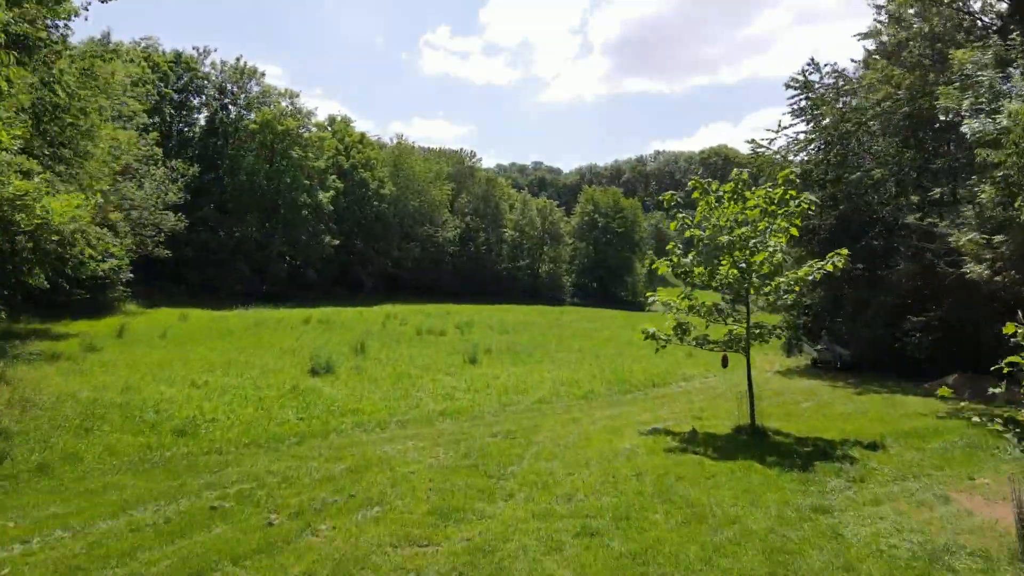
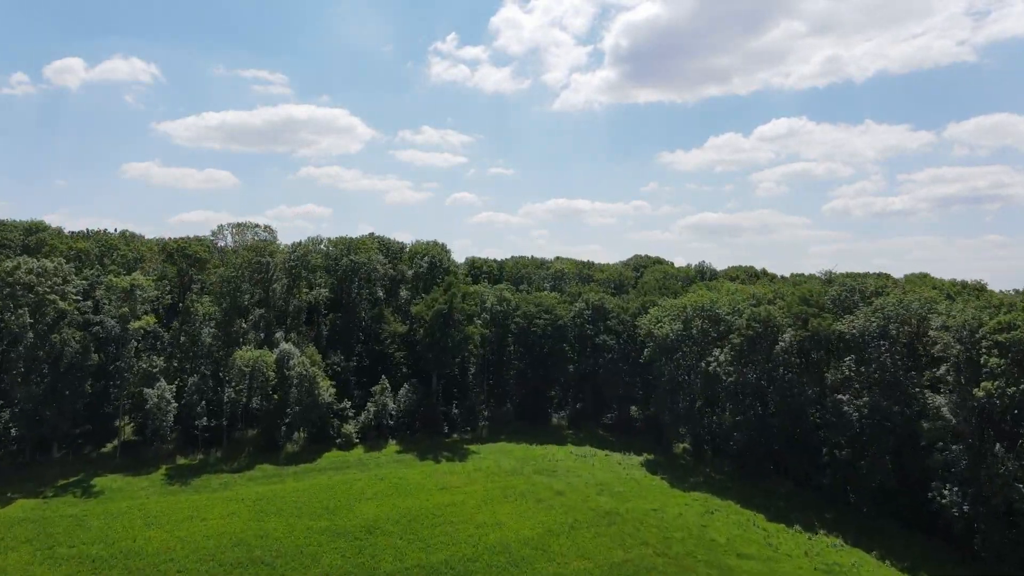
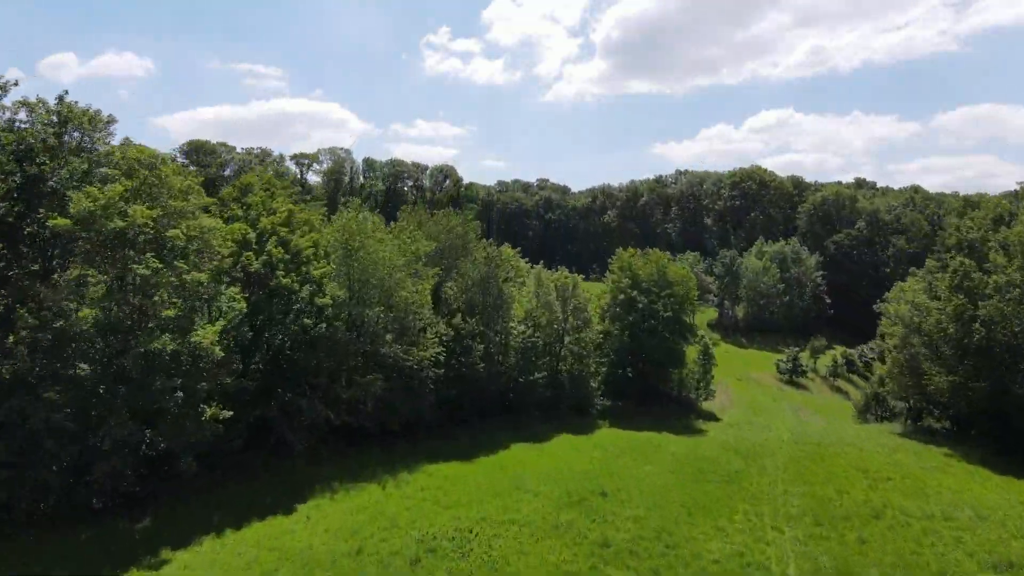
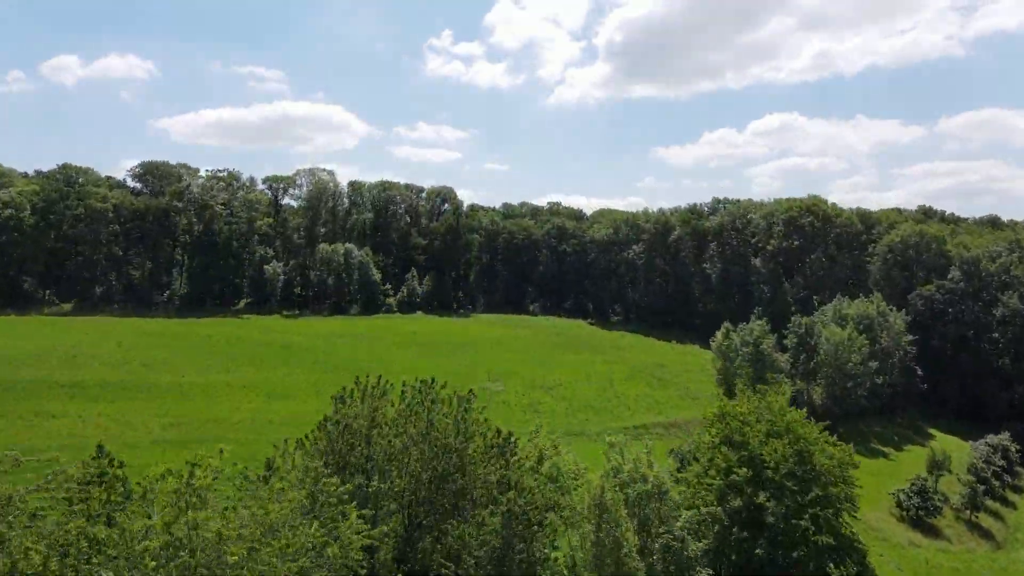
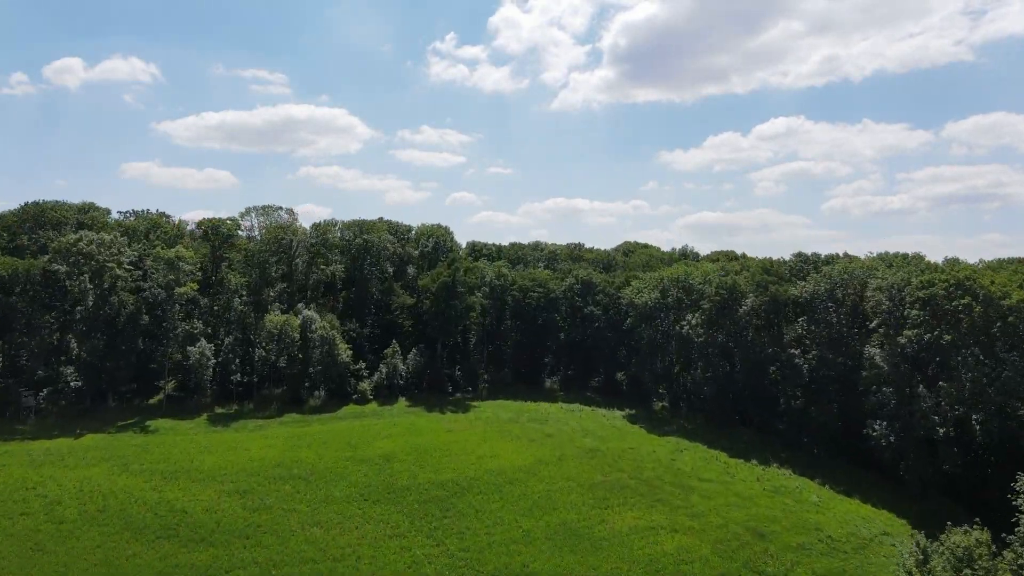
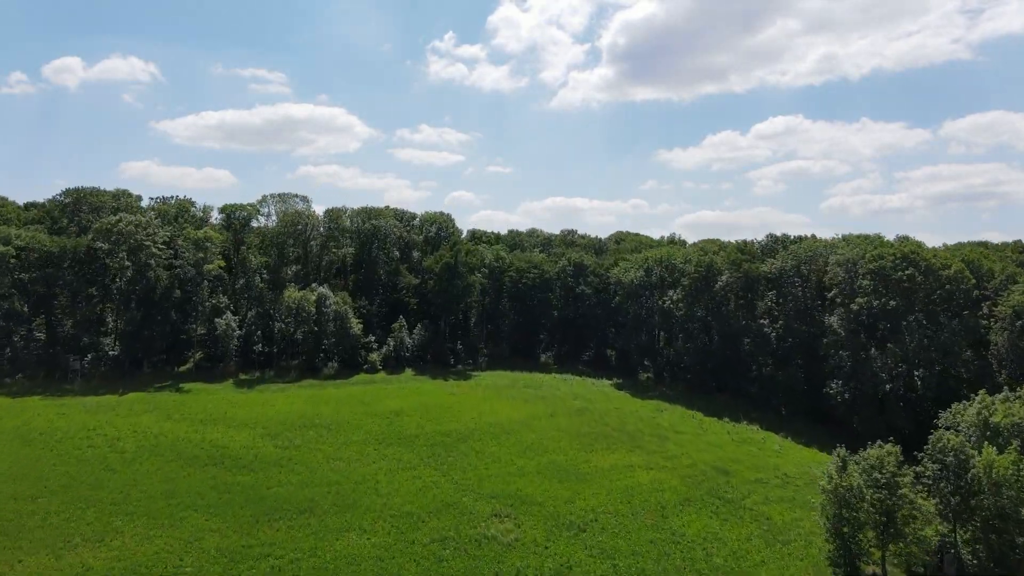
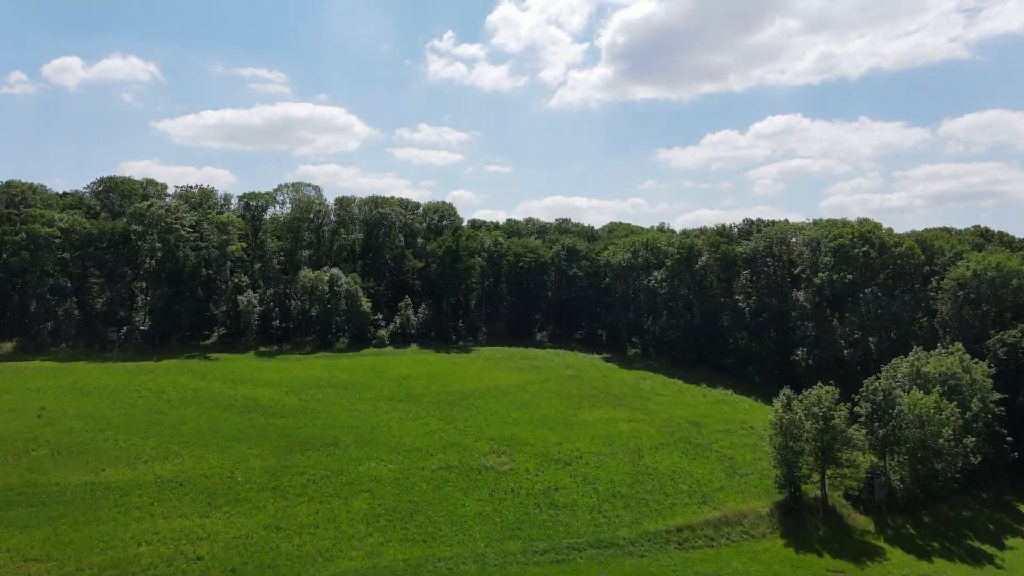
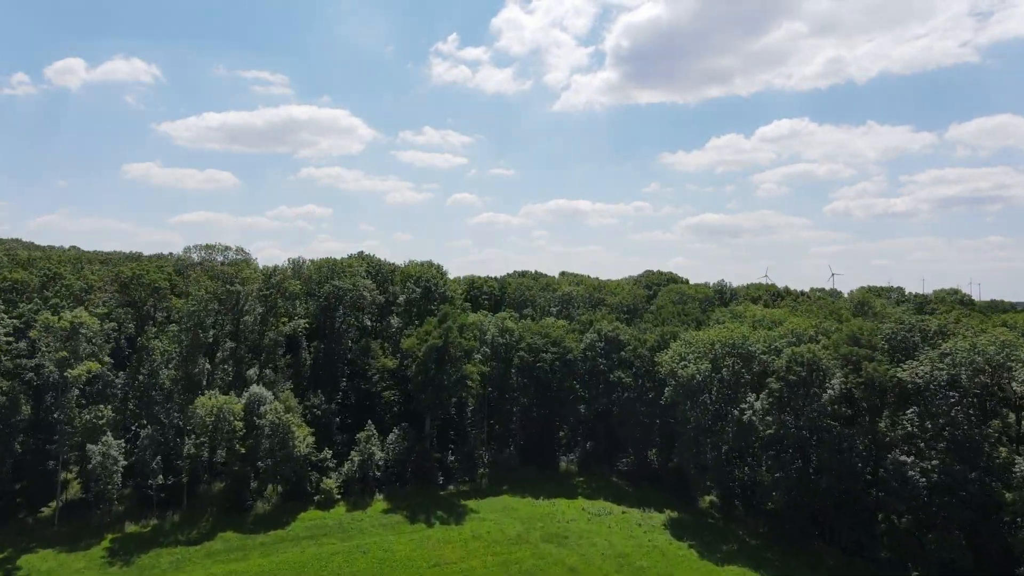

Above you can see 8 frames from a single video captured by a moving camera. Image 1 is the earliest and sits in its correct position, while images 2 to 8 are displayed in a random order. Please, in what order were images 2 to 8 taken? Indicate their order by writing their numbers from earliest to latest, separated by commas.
3, 4, 7, 6, 5, 2, 8
